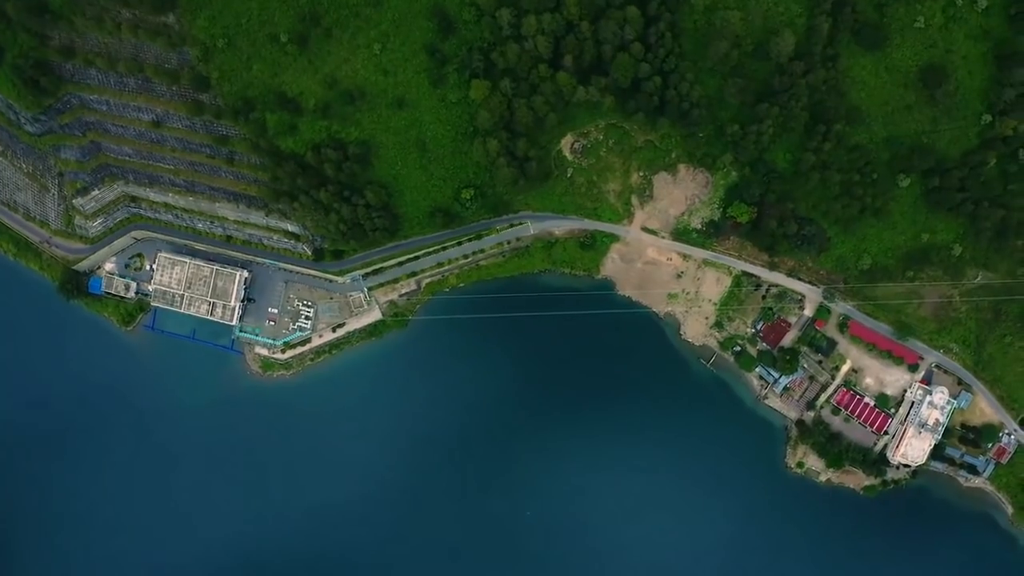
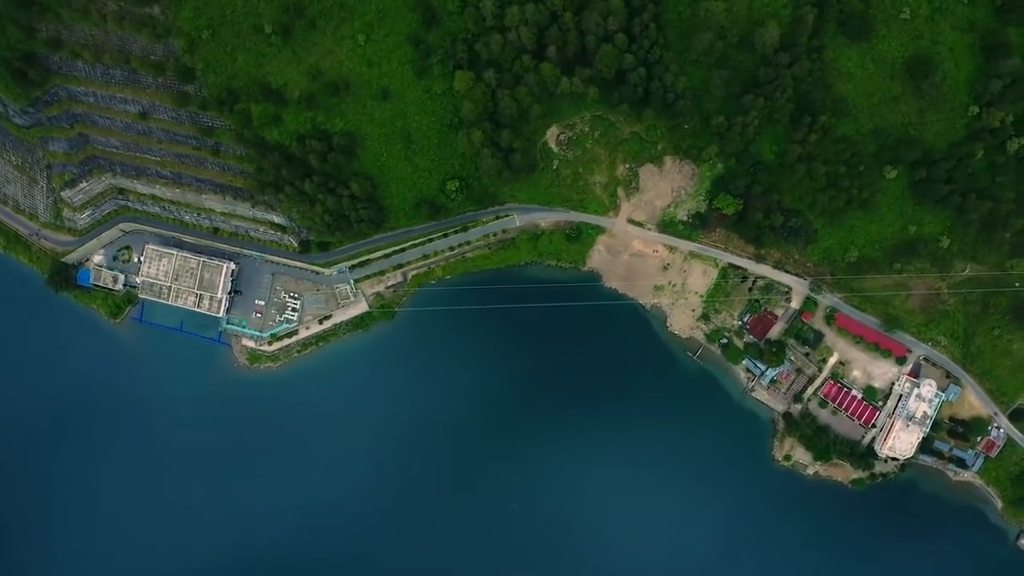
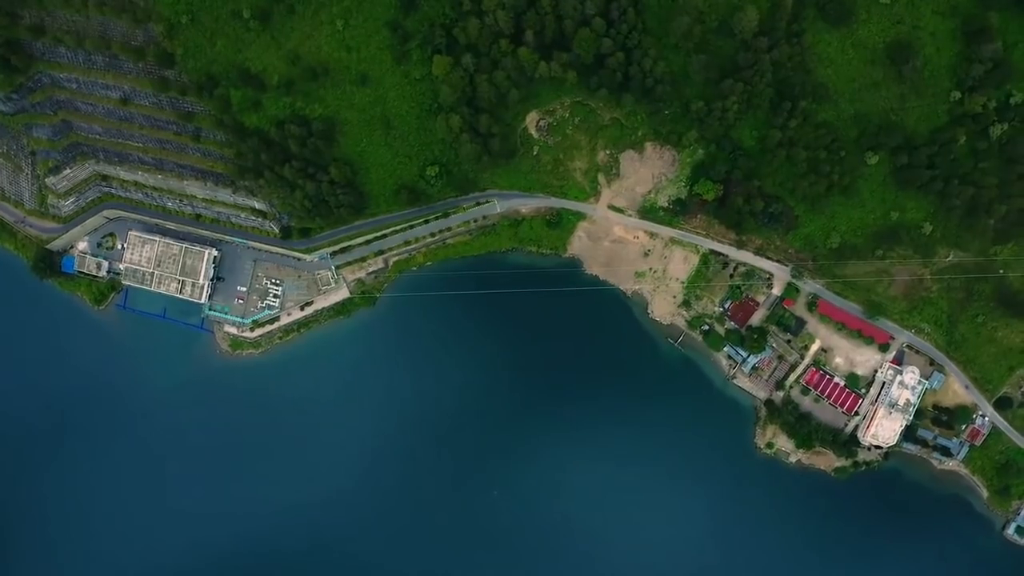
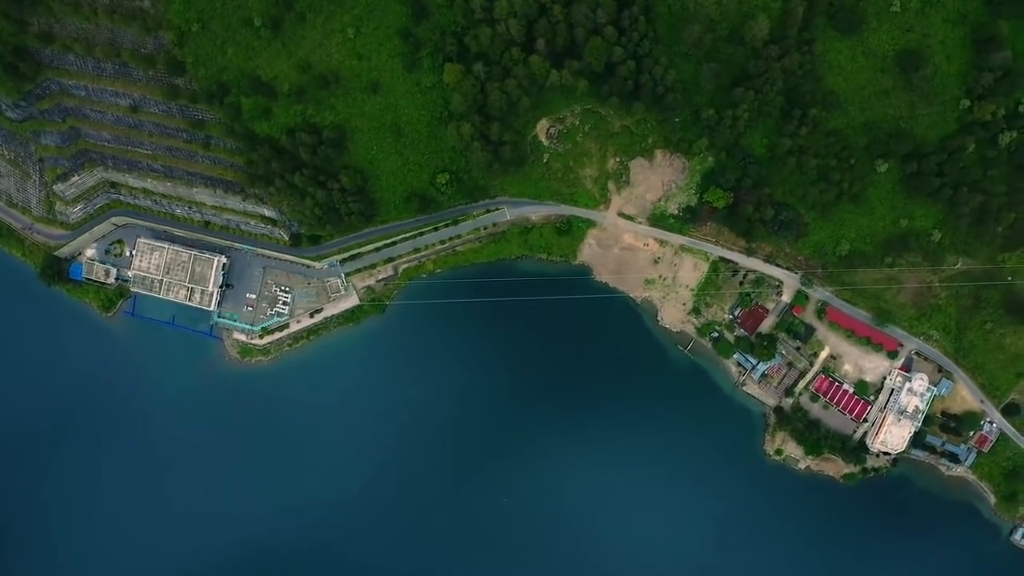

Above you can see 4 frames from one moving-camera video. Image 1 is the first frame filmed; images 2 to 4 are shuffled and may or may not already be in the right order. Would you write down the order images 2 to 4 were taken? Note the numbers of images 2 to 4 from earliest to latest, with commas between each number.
2, 4, 3
